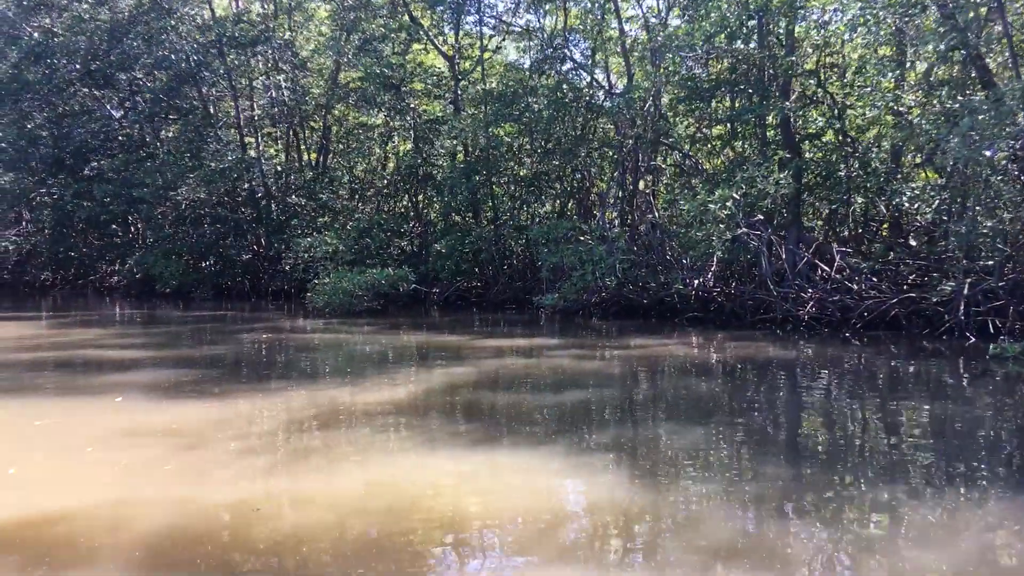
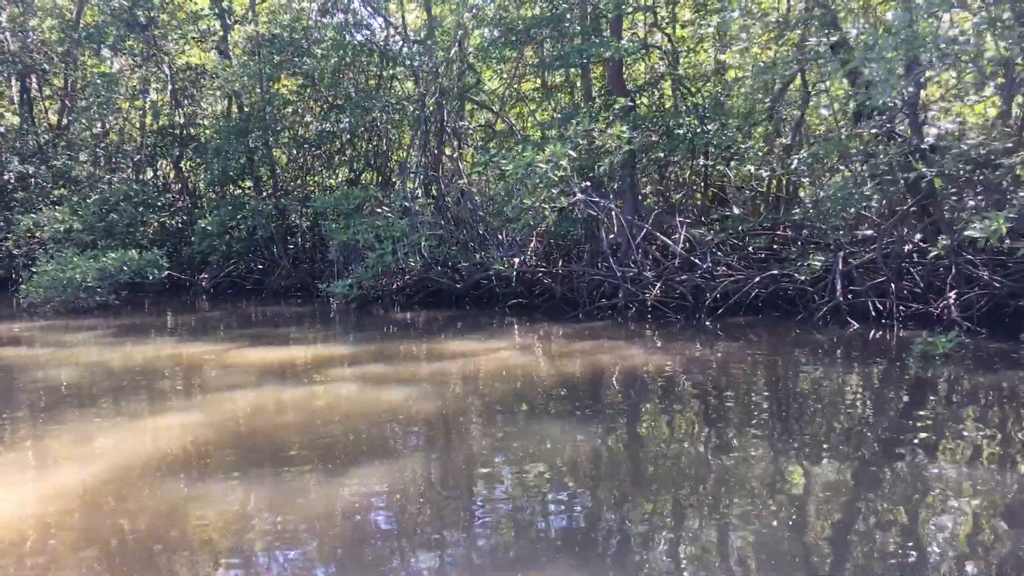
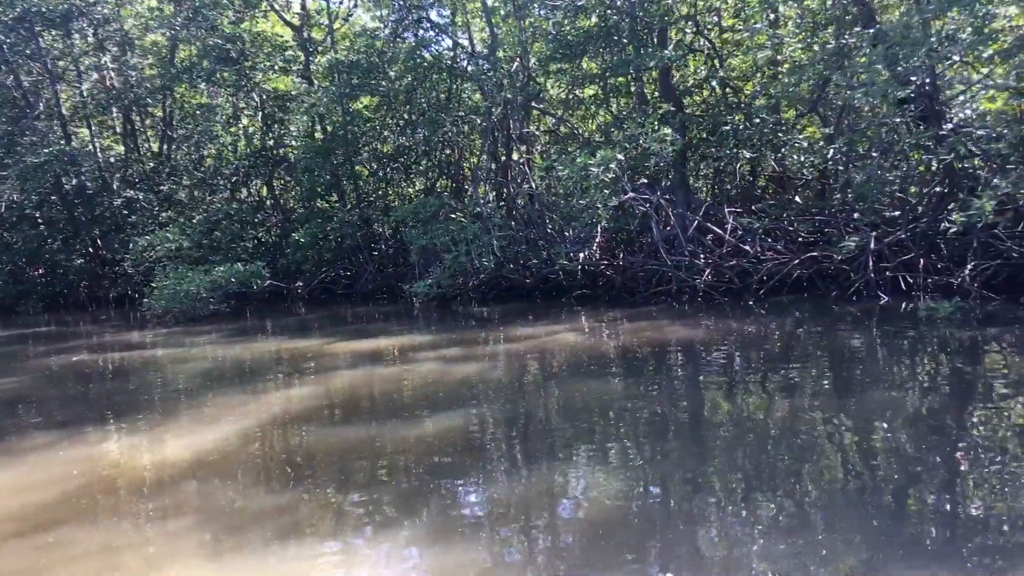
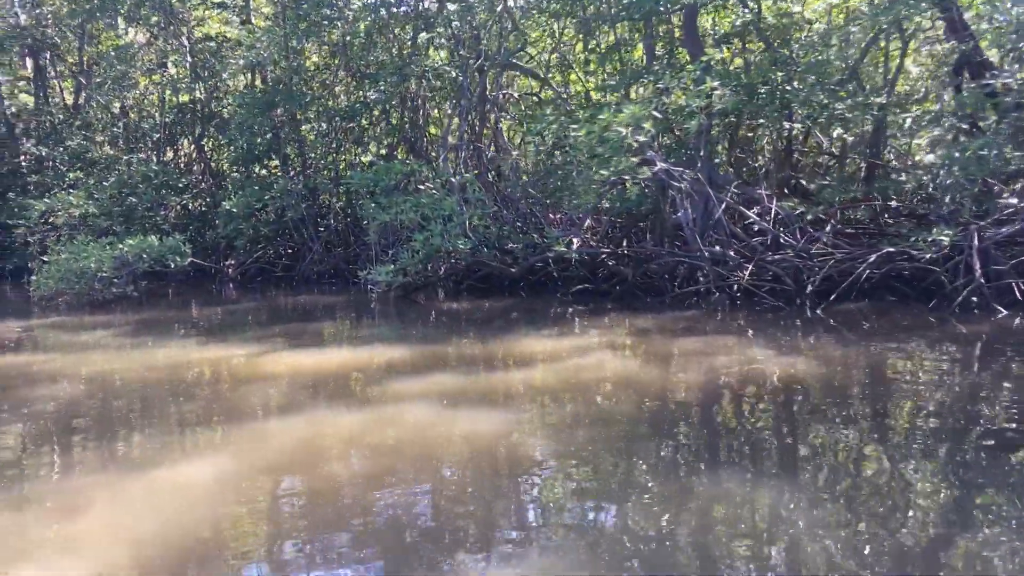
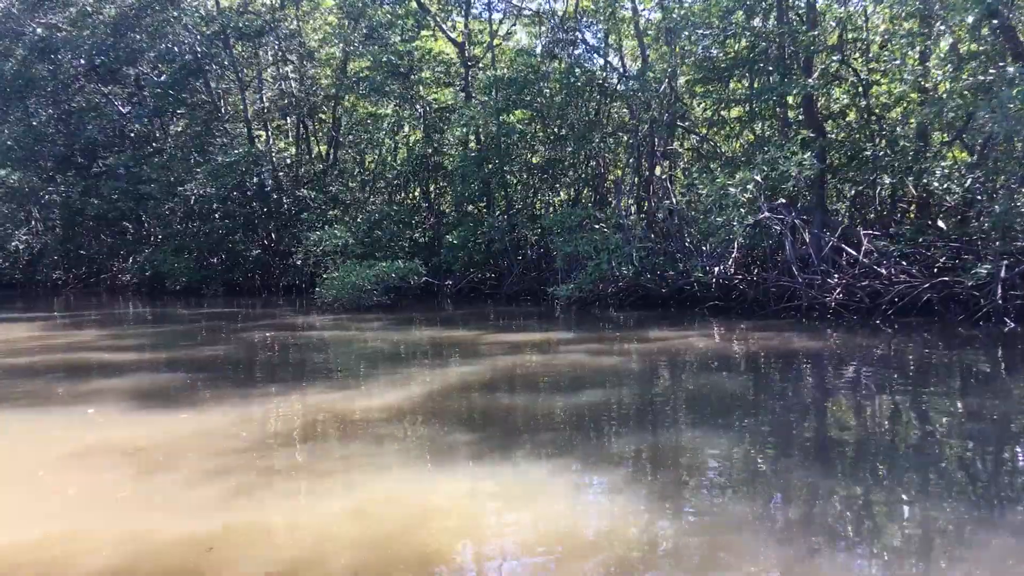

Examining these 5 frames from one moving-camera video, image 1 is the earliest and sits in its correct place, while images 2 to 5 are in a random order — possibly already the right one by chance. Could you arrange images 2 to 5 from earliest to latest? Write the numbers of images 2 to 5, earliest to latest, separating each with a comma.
5, 3, 2, 4
